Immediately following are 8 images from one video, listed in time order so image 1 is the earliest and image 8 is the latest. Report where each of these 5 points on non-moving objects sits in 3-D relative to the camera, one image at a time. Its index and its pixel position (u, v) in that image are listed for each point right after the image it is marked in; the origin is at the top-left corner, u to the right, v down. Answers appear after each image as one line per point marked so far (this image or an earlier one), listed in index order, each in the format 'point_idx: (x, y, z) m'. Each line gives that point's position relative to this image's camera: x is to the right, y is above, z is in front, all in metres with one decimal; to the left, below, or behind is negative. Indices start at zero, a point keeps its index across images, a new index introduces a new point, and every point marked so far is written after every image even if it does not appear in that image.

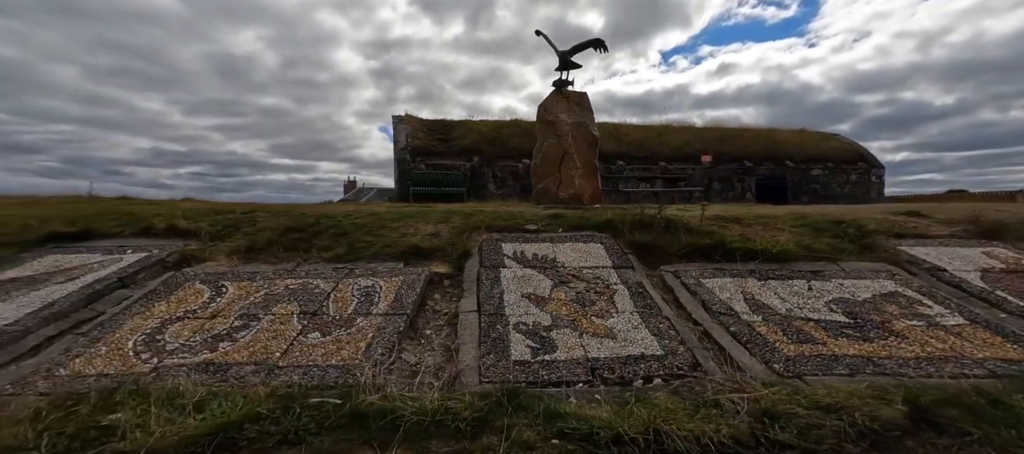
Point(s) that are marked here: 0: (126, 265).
0: (-4.1, -0.4, +4.0) m
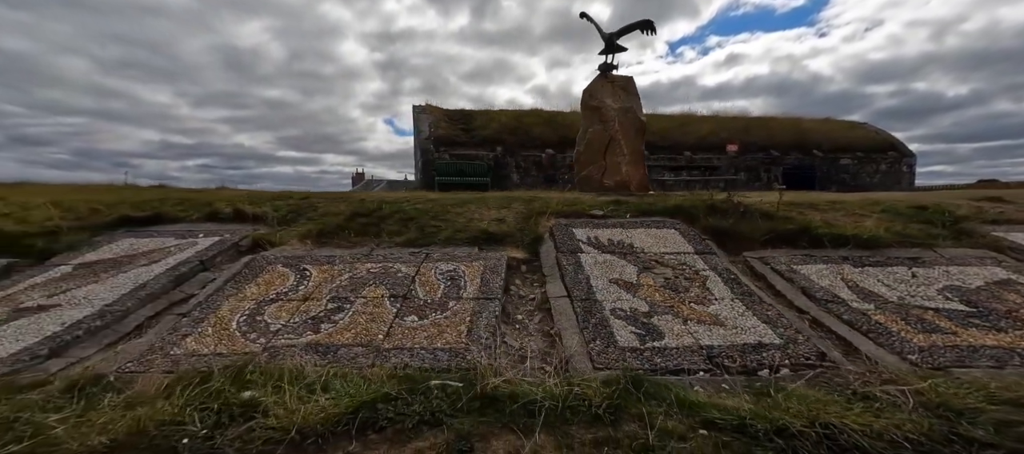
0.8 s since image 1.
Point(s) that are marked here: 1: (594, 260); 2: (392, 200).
0: (-3.3, -0.2, +4.1) m
1: (+0.8, -0.3, +3.7) m
2: (-1.7, +0.4, +5.3) m
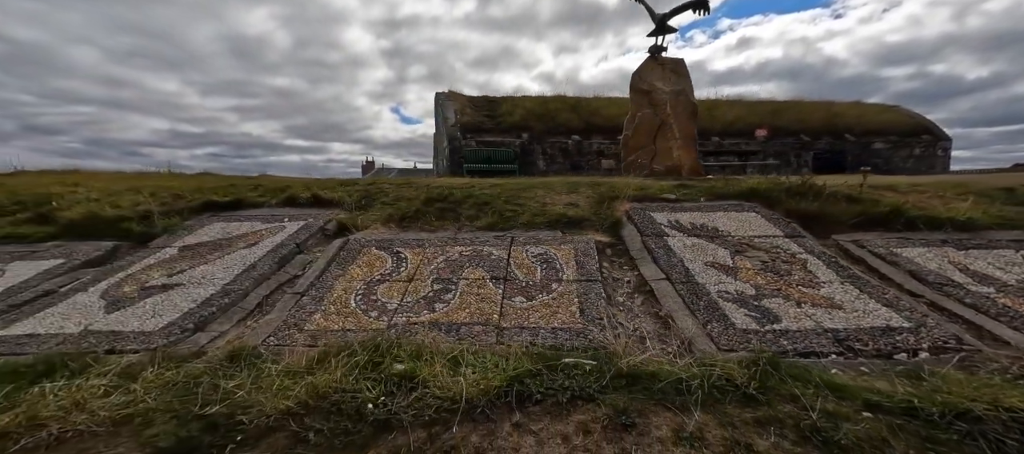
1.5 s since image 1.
0: (-2.5, 0.0, +4.2) m
1: (+1.7, -0.2, +3.7) m
2: (-0.7, +0.6, +5.4) m
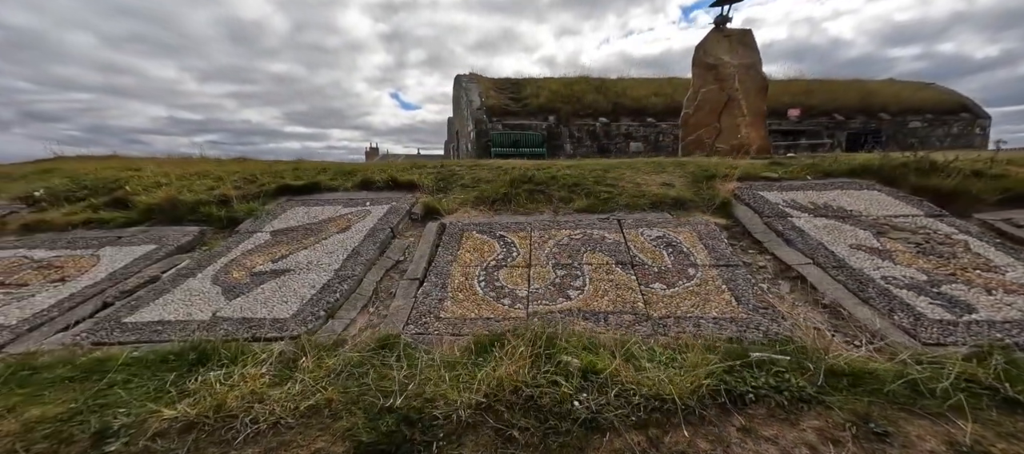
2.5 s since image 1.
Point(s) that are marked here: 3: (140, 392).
0: (-1.4, +0.1, +4.1) m
1: (+2.7, 0.0, +3.3) m
2: (+0.3, +0.8, +5.2) m
3: (-1.9, -0.8, +1.9) m
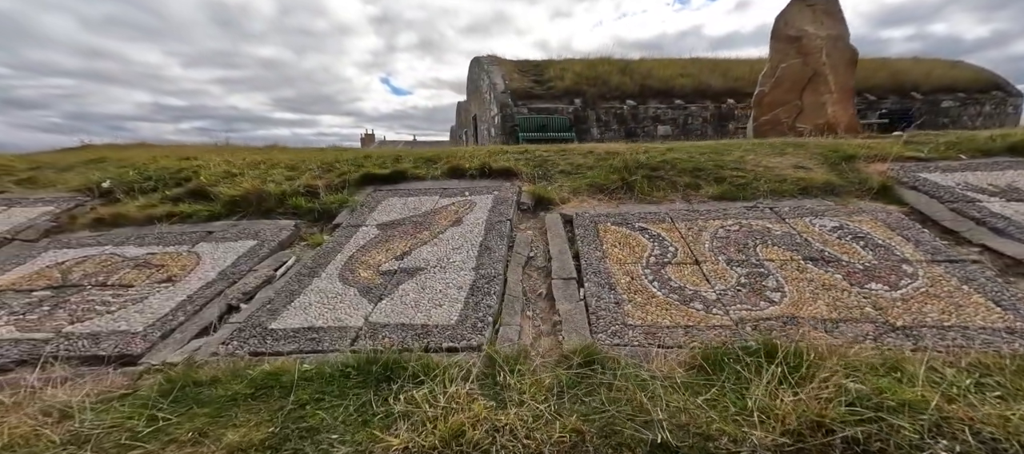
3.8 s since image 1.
0: (-0.2, +0.2, +3.8) m
1: (+3.8, +0.1, +2.8) m
2: (+1.6, +1.0, +4.7) m
3: (-0.8, -0.8, +1.6) m
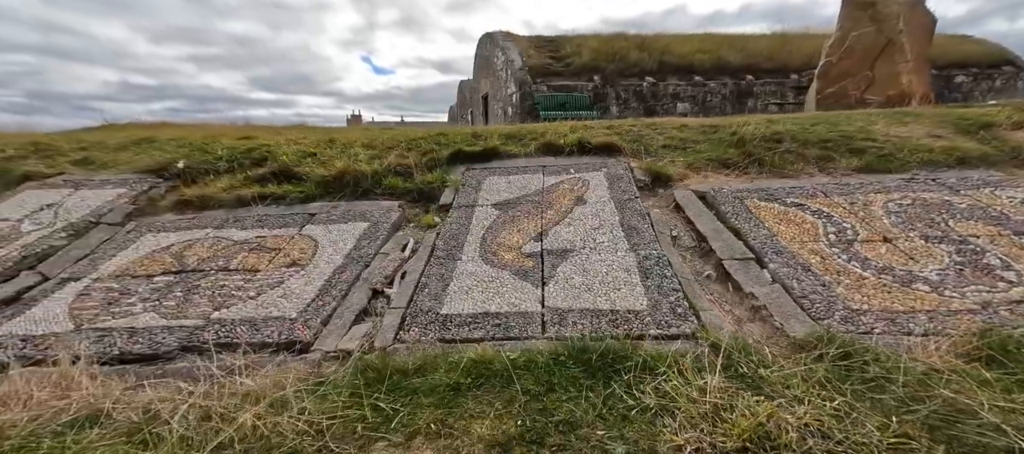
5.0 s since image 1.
0: (+0.9, +0.4, +3.6) m
1: (+4.9, +0.3, +2.5) m
2: (+2.7, +1.2, +4.4) m
3: (+0.3, -0.7, +1.5) m
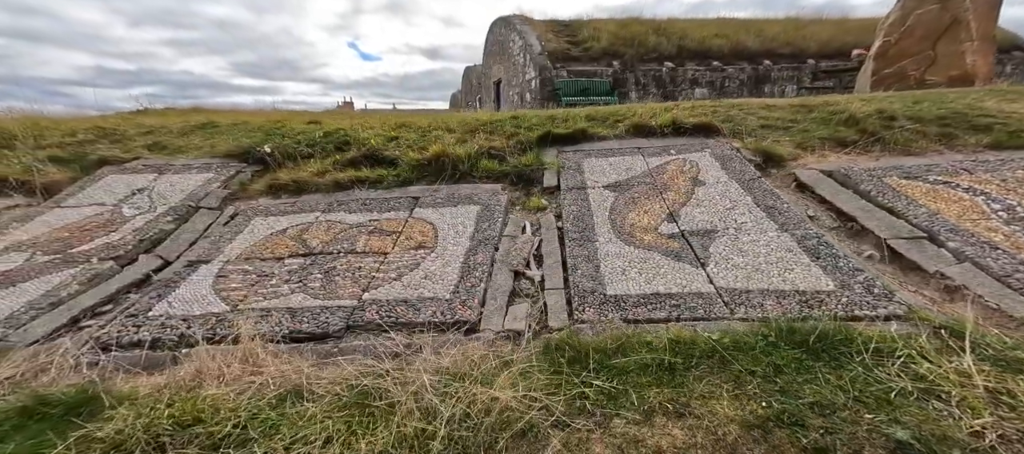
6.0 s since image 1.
0: (+1.9, +0.6, +3.4) m
1: (+5.9, +0.5, +2.3) m
2: (+3.7, +1.4, +4.3) m
3: (+1.2, -0.6, +1.4) m
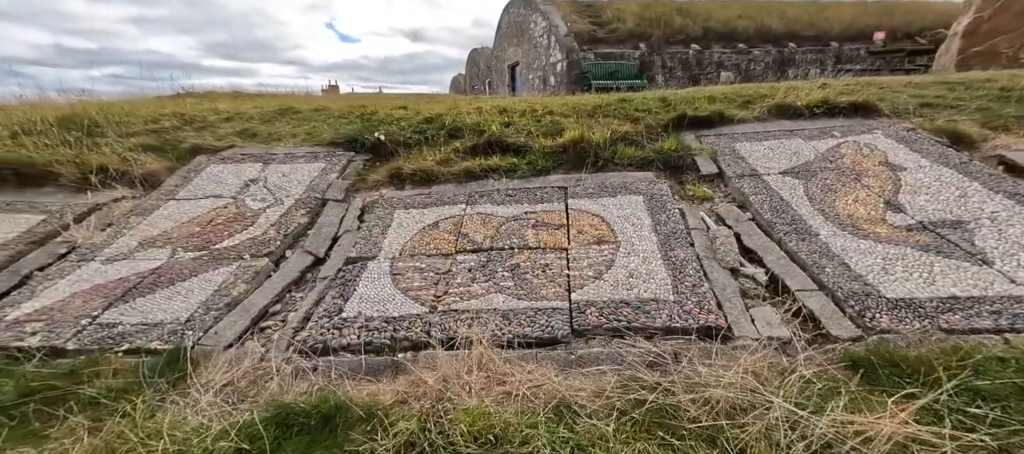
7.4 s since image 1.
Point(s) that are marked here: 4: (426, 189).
0: (+3.2, +0.7, +3.1) m
1: (+7.2, +0.5, +1.8) m
2: (+5.0, +1.5, +3.8) m
3: (+2.5, -0.6, +1.1) m
4: (-0.8, +0.4, +3.5) m
